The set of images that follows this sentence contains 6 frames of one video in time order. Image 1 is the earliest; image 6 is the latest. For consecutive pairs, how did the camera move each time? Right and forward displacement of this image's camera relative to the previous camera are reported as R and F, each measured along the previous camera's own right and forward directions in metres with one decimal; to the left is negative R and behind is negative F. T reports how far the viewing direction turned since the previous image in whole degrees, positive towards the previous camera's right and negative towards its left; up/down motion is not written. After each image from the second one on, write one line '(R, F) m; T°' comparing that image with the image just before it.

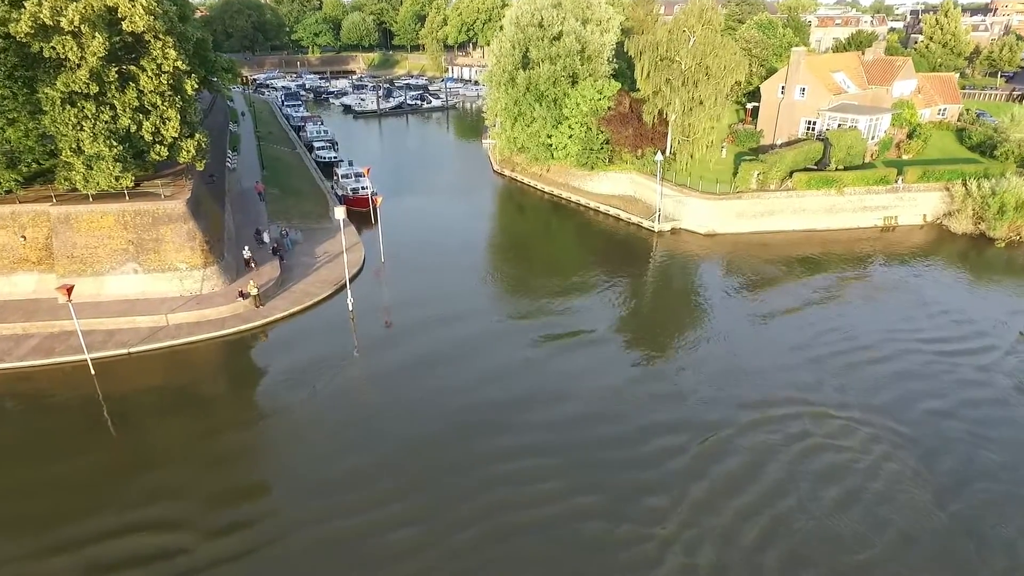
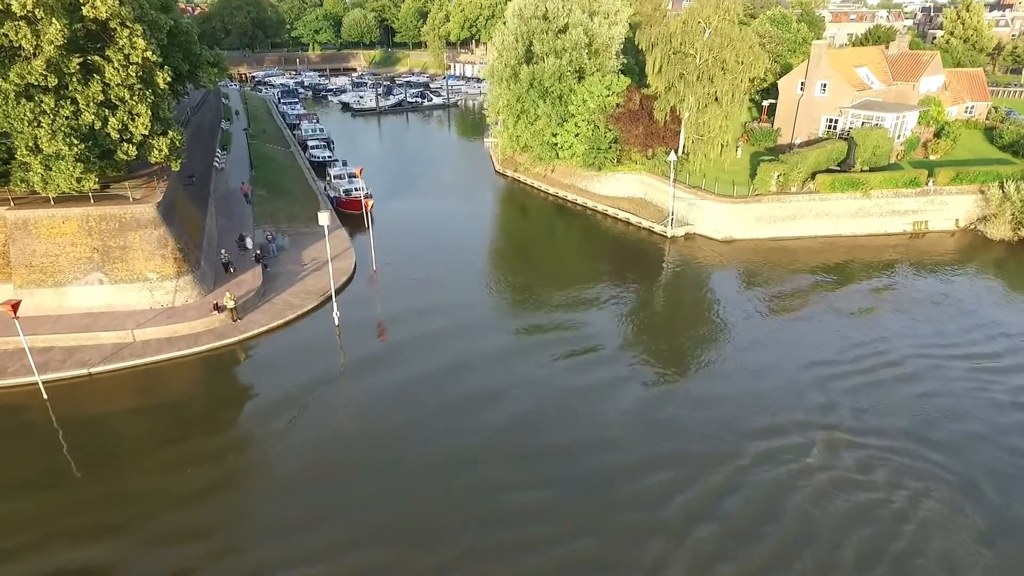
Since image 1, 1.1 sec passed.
(+0.1, +2.4) m; 0°
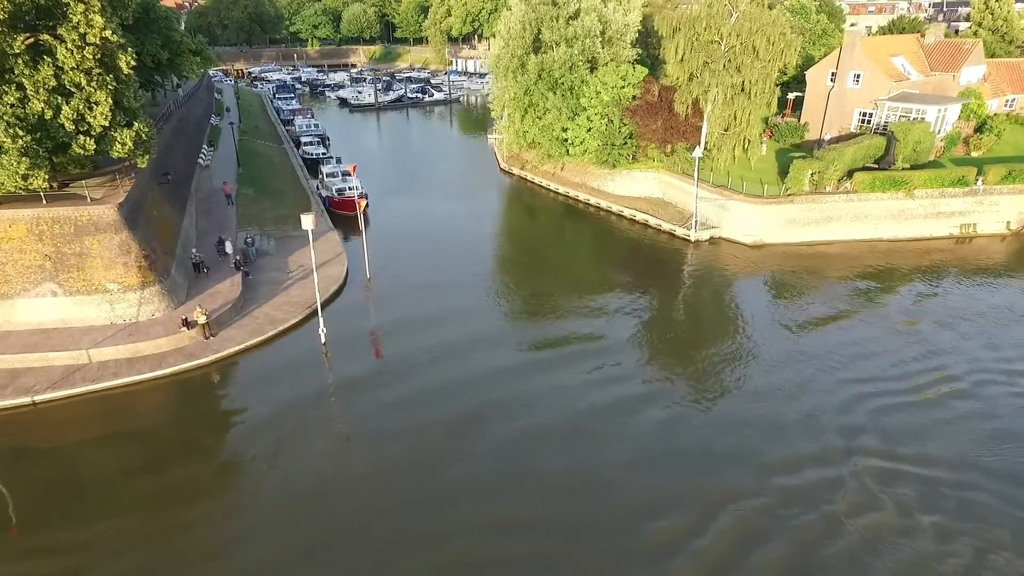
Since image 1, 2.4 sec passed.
(-0.3, +3.1) m; 0°
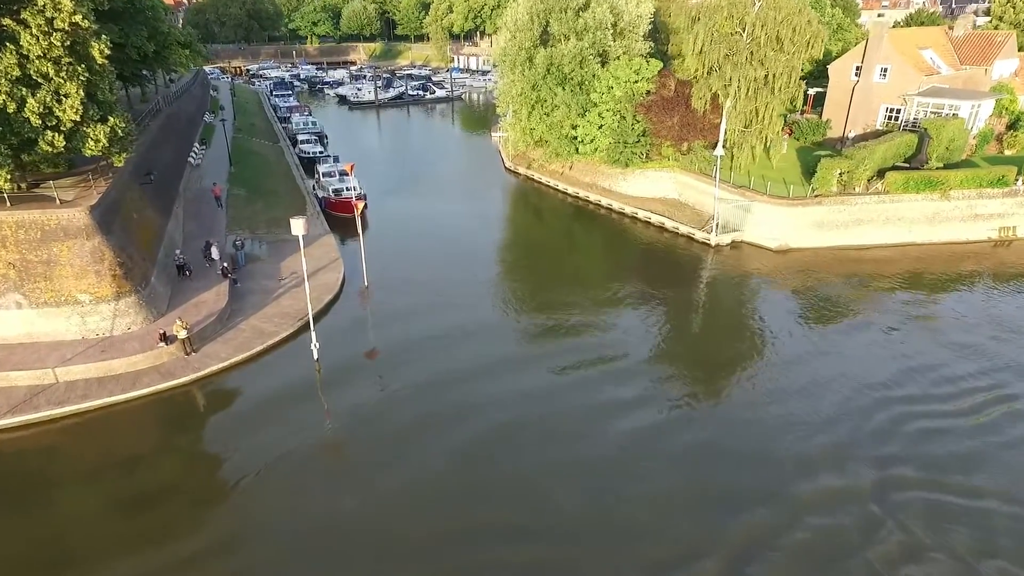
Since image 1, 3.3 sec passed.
(-0.4, +2.0) m; 0°
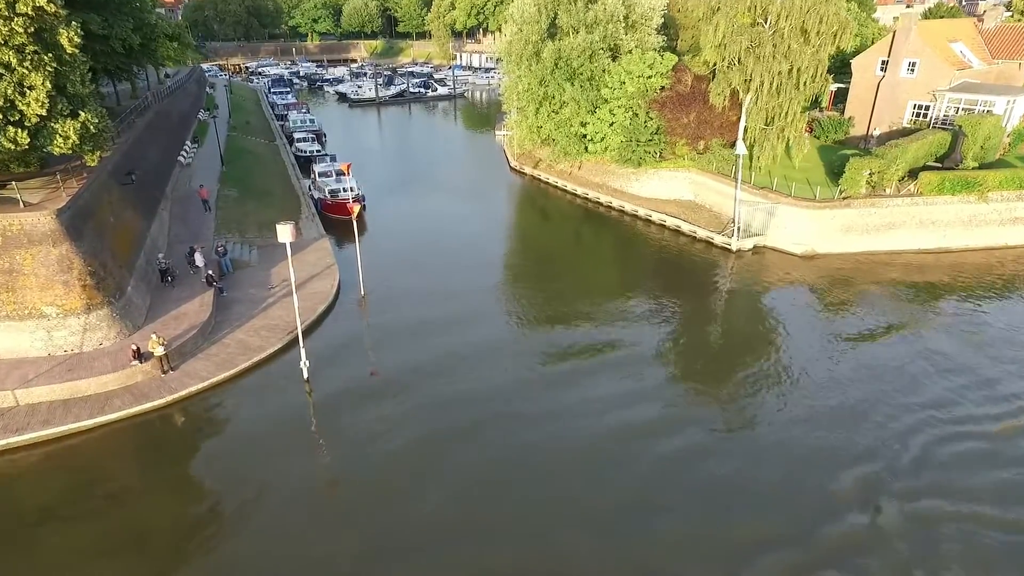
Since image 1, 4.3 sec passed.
(-0.2, +1.9) m; 0°
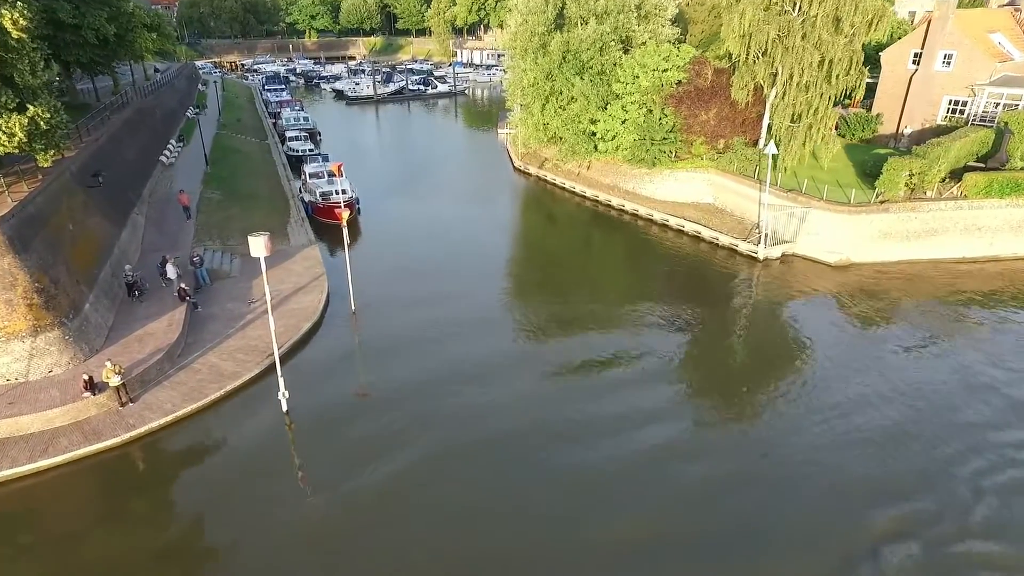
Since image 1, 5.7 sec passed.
(-0.2, +2.4) m; 0°
